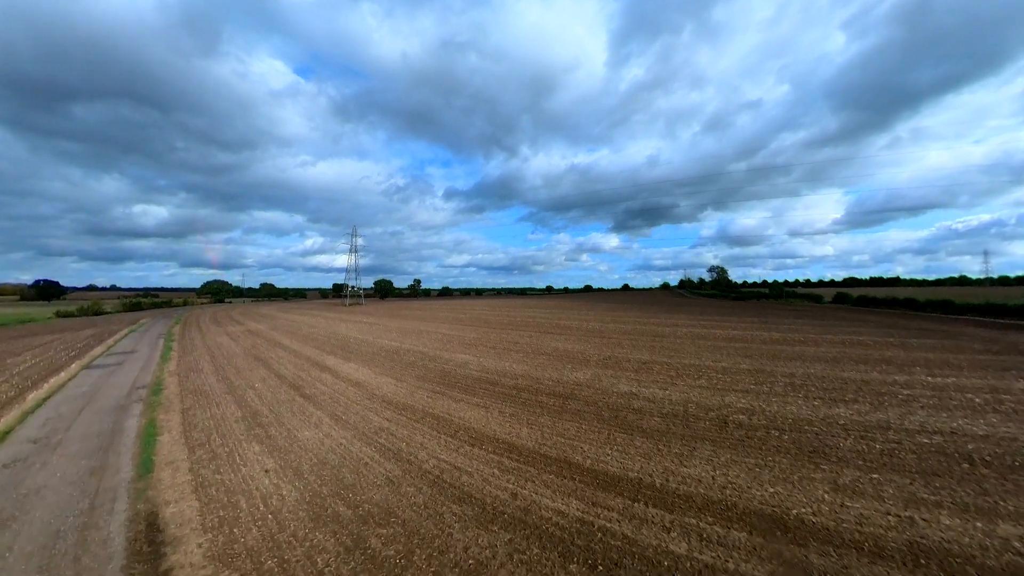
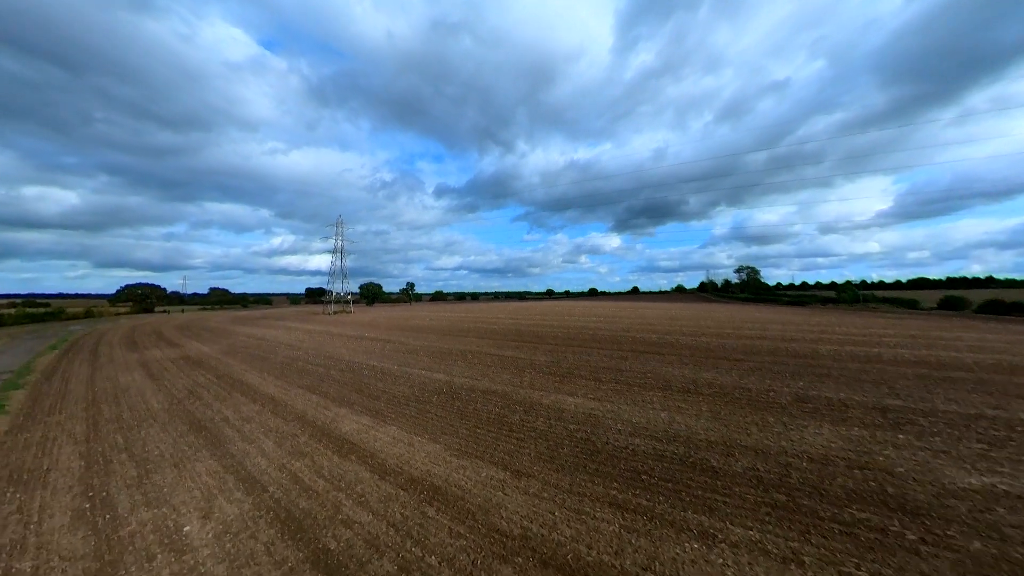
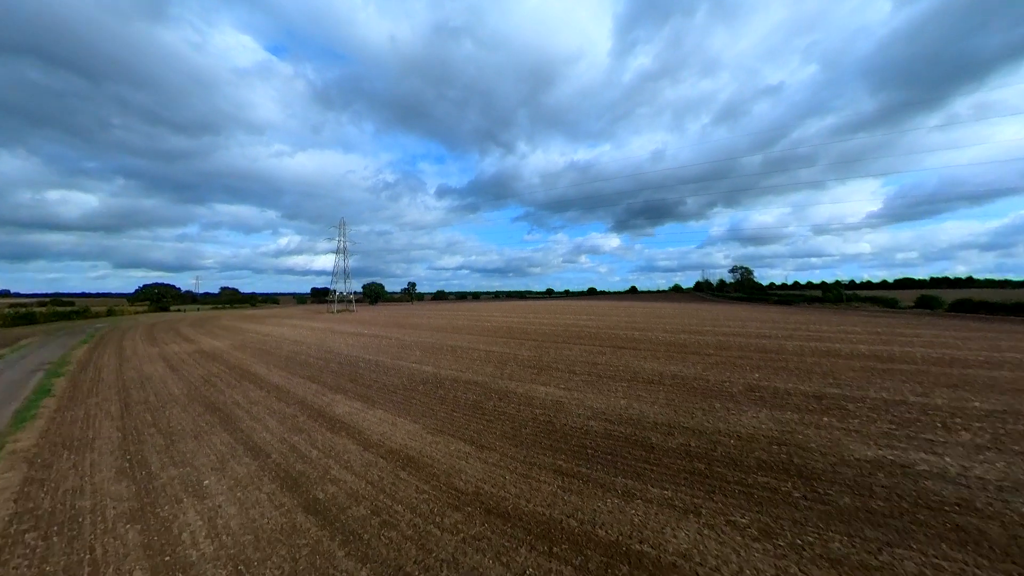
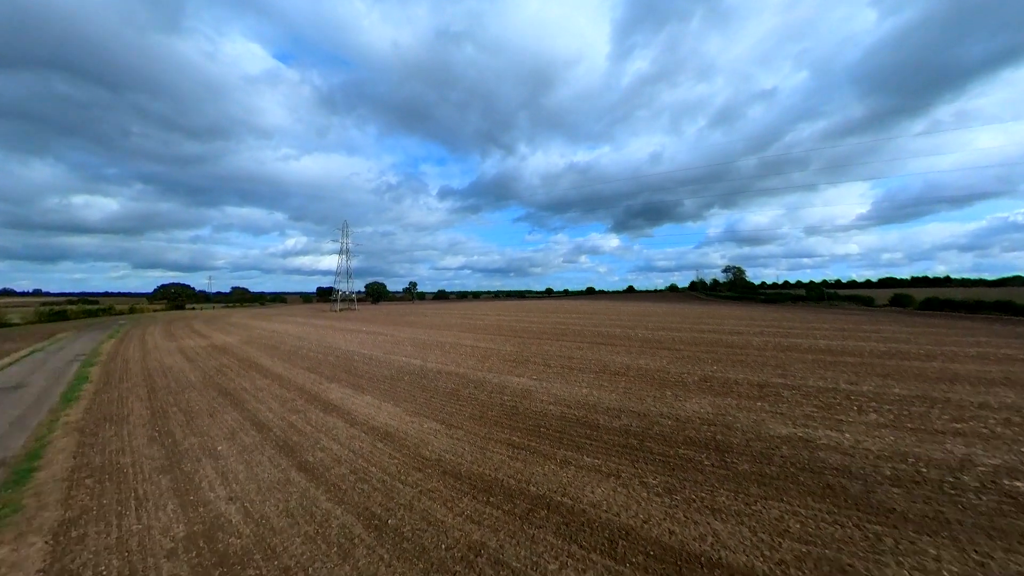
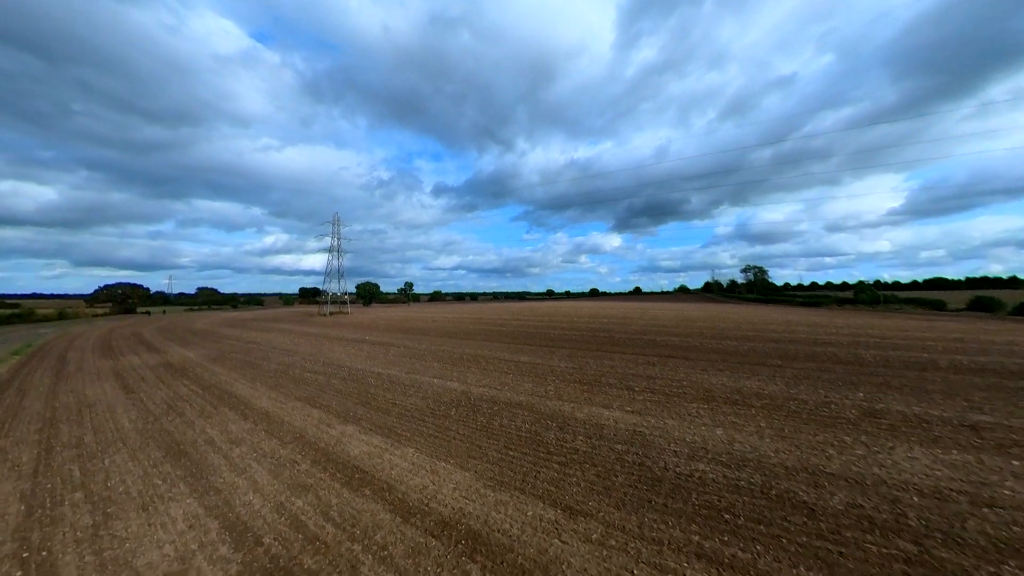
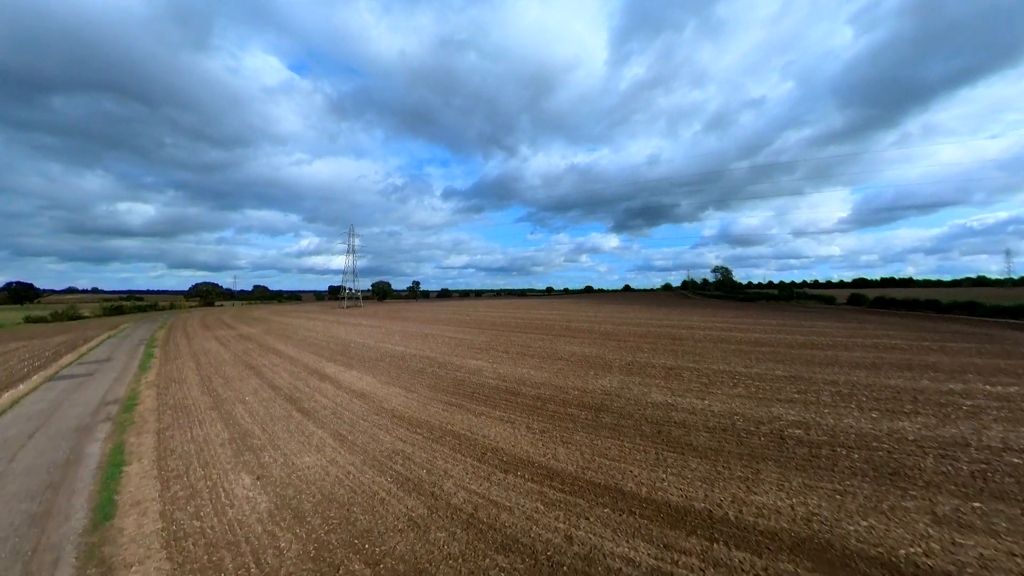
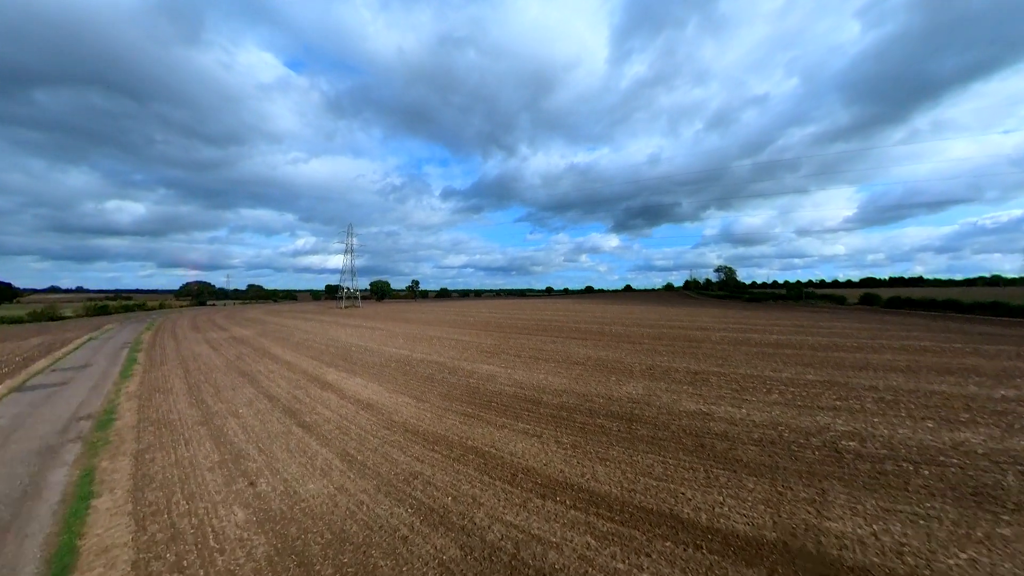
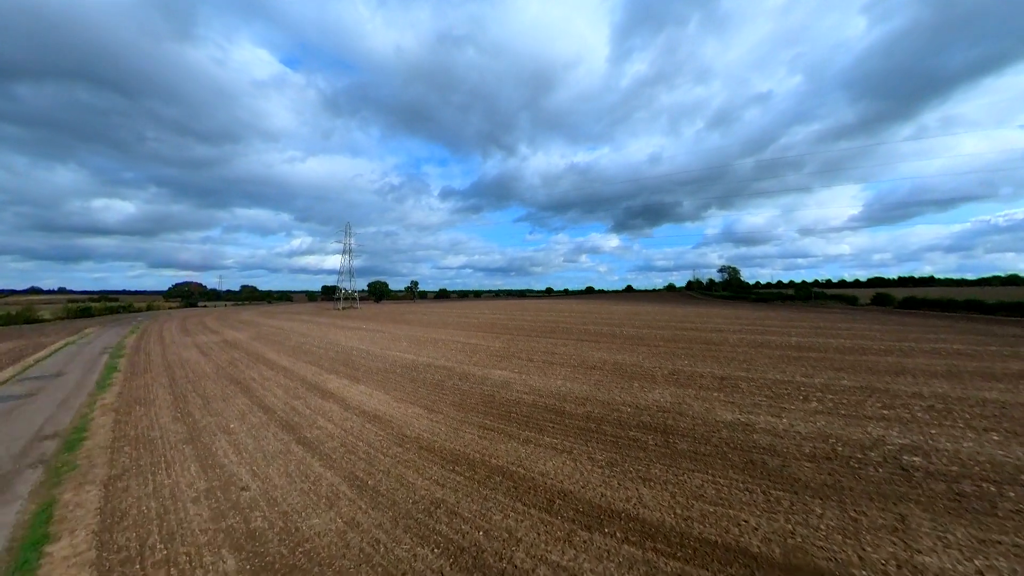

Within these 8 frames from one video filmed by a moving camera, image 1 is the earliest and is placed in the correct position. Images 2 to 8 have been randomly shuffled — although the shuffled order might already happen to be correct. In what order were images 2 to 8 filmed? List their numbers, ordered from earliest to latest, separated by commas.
6, 7, 8, 4, 3, 2, 5
